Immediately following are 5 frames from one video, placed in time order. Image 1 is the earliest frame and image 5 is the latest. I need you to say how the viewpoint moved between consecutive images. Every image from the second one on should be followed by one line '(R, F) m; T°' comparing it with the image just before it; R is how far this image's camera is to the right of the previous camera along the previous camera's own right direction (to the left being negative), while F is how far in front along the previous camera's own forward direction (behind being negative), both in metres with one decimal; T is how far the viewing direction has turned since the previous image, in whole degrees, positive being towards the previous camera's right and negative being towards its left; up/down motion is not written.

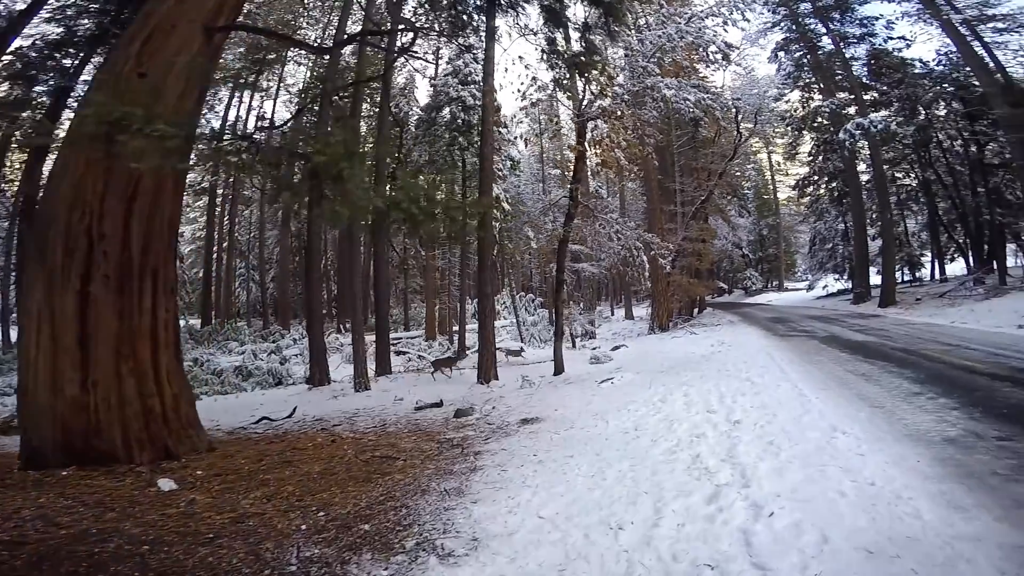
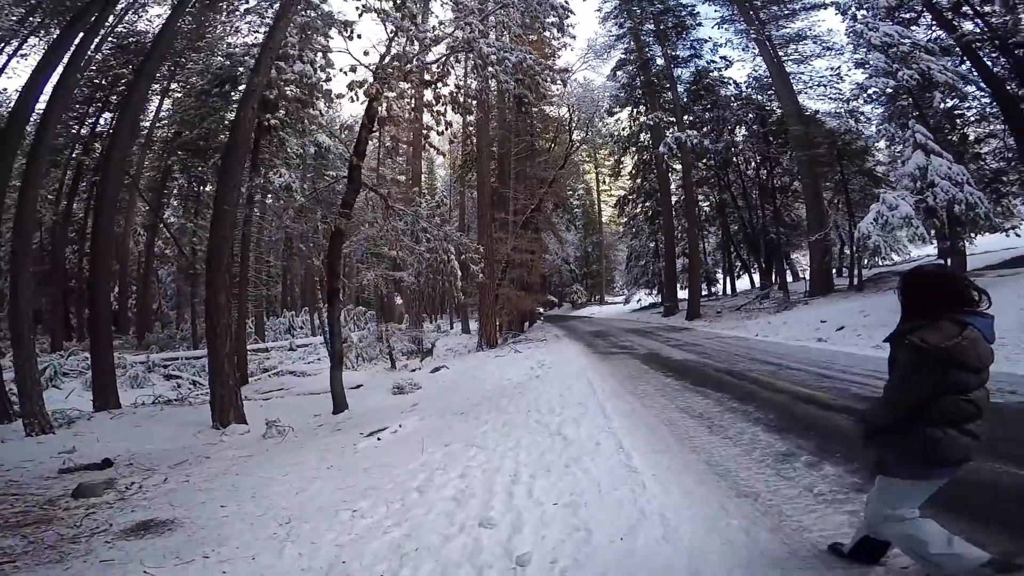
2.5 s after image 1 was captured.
(+1.5, +2.7) m; +18°
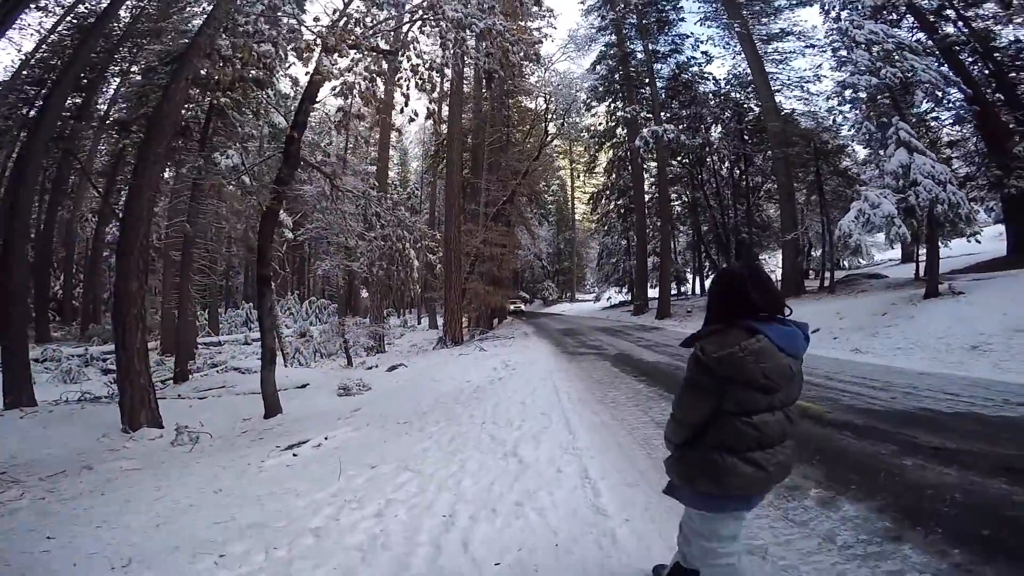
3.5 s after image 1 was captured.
(+0.2, +0.8) m; +3°
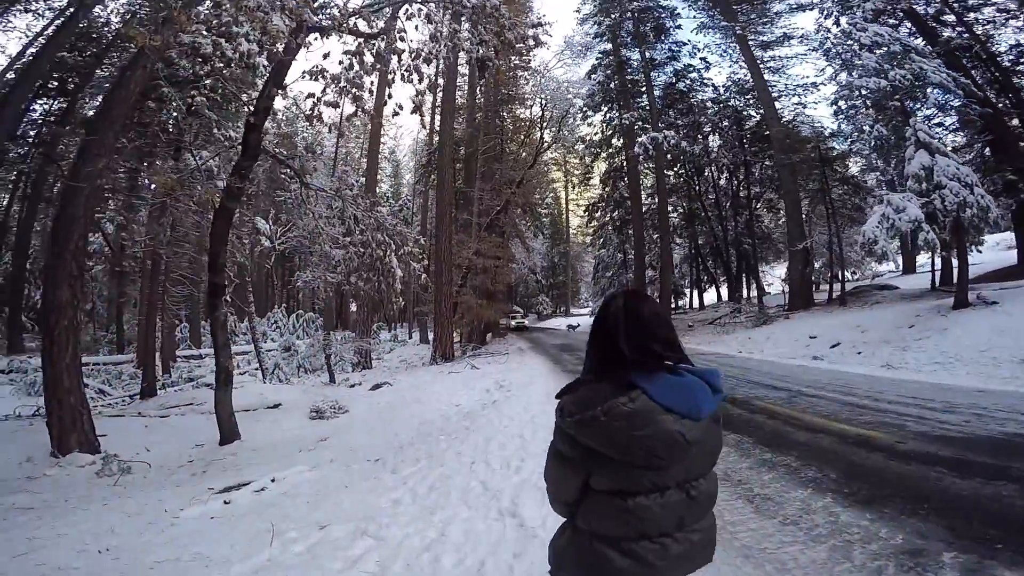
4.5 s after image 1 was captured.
(0.0, +0.9) m; +1°
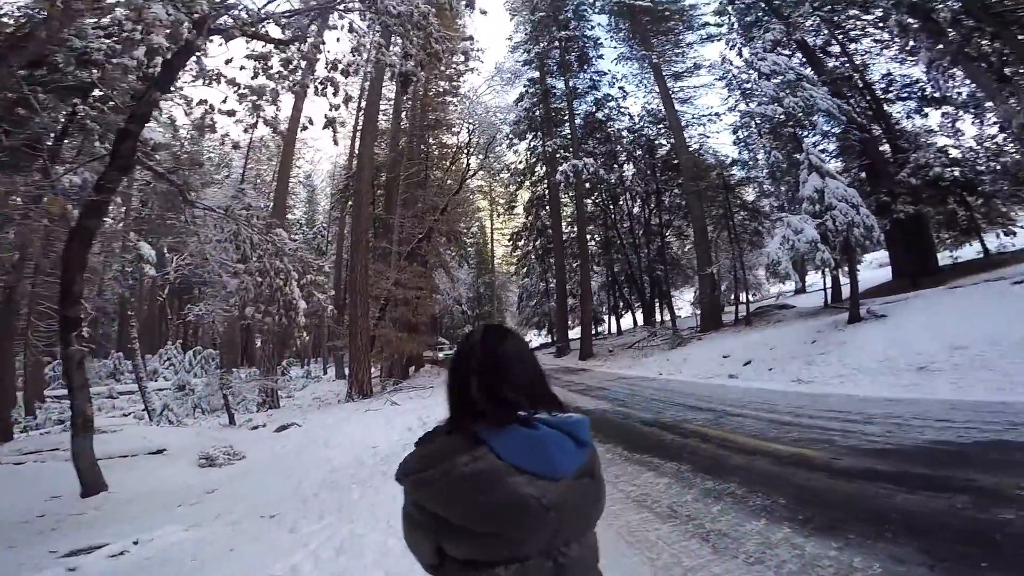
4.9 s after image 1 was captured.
(0.0, +0.4) m; +9°
